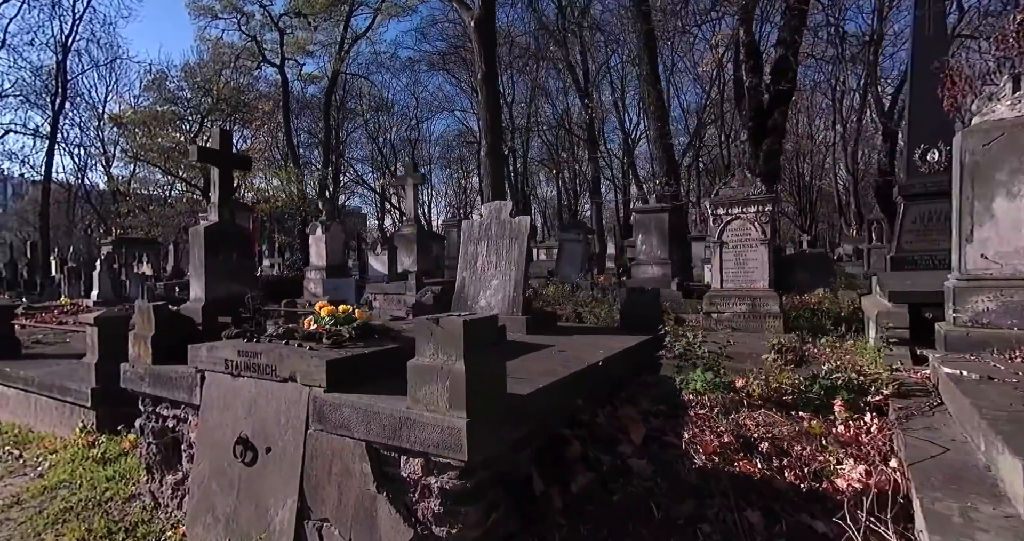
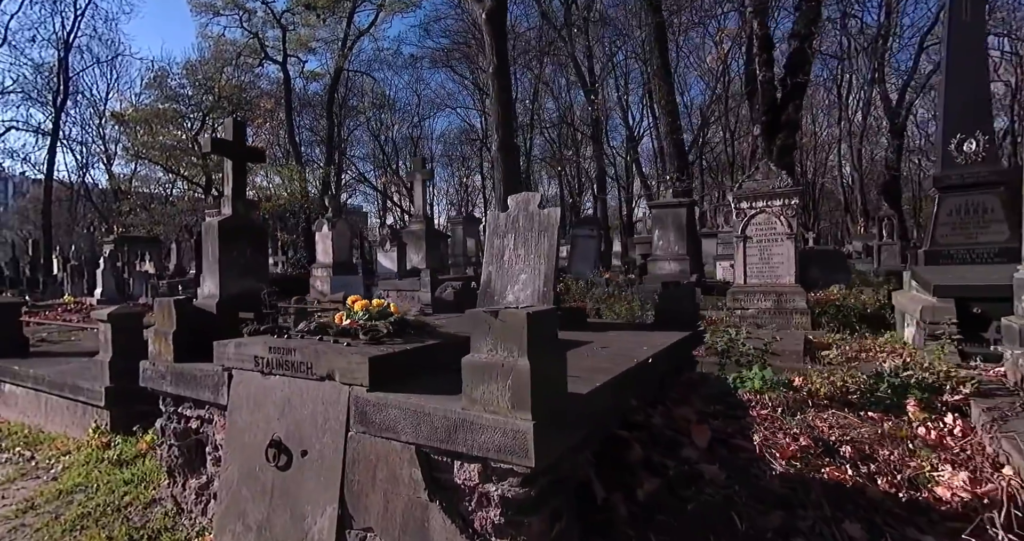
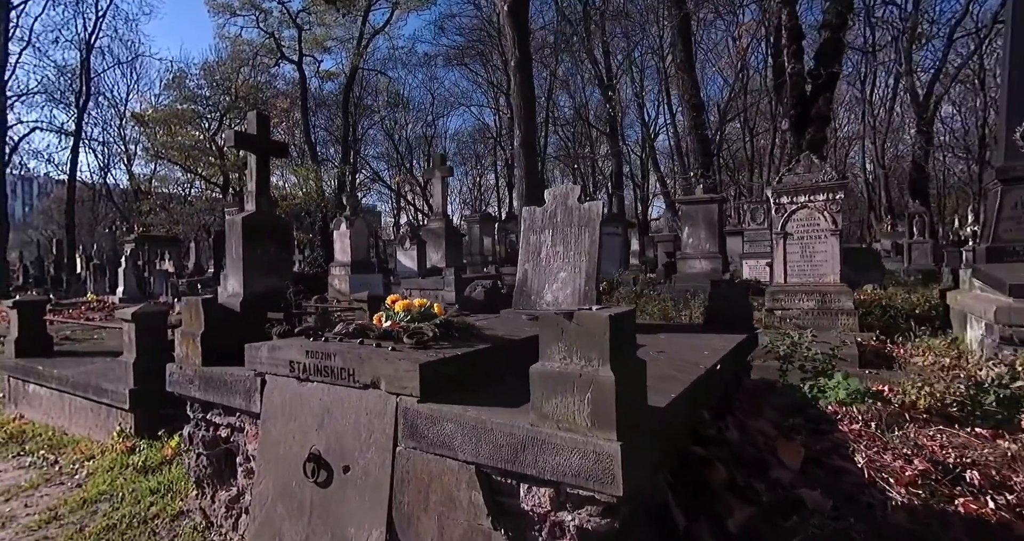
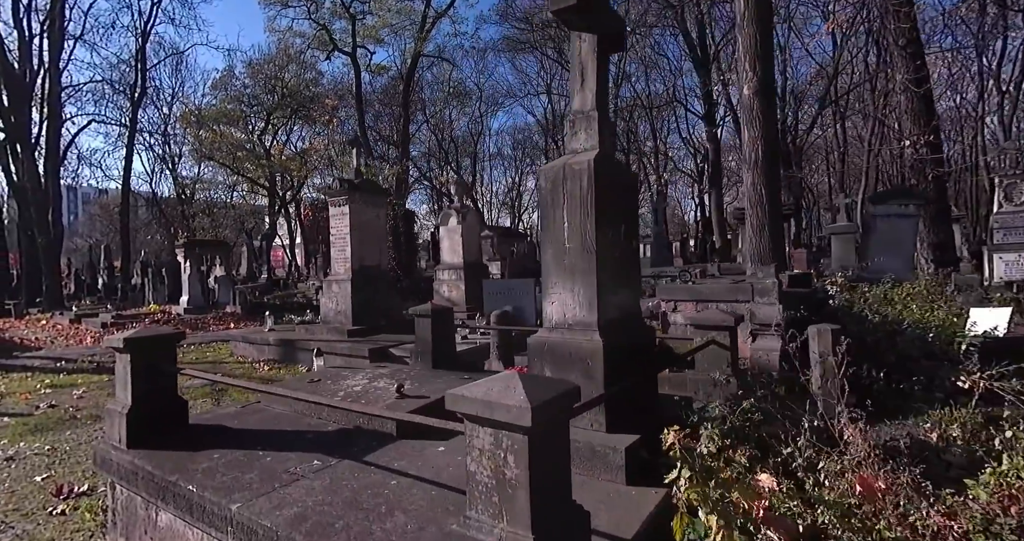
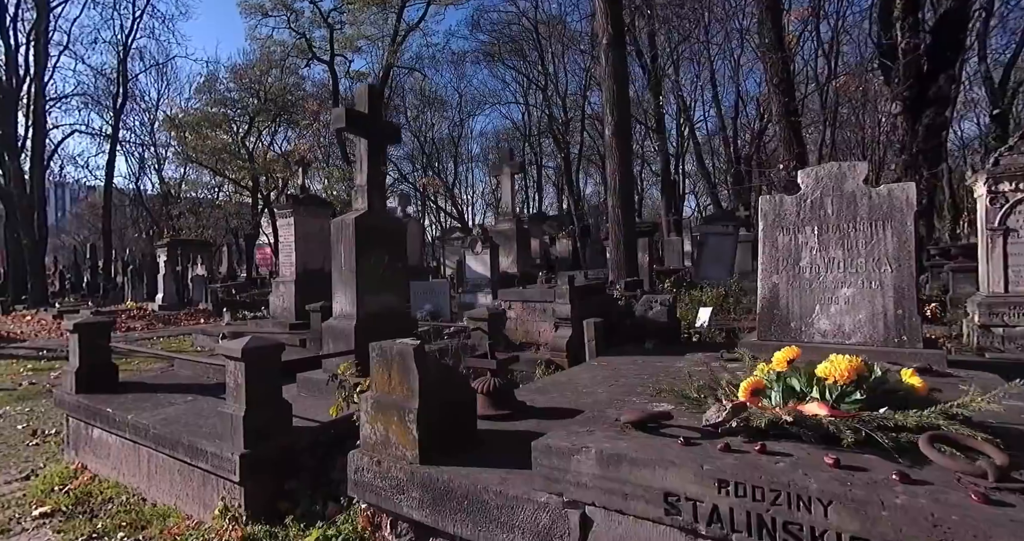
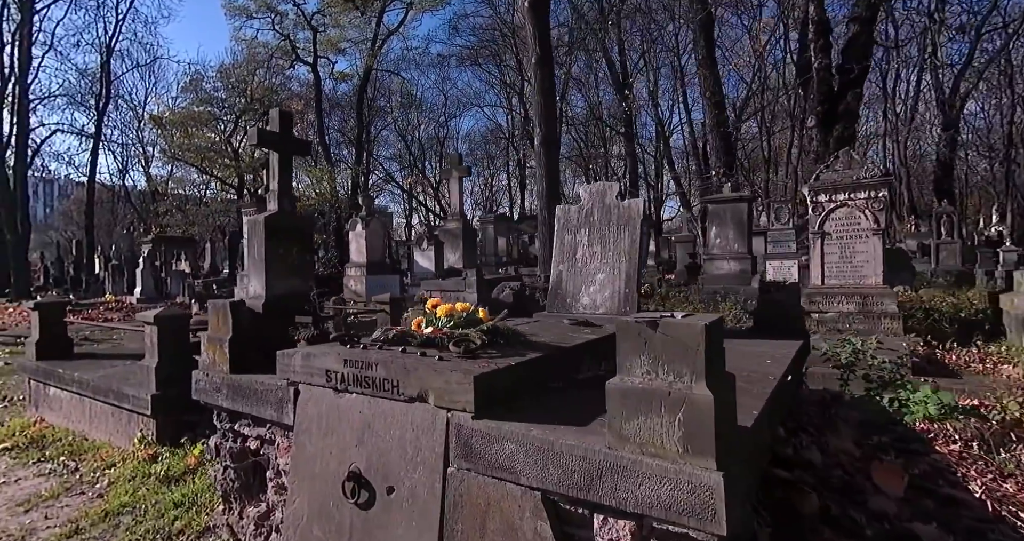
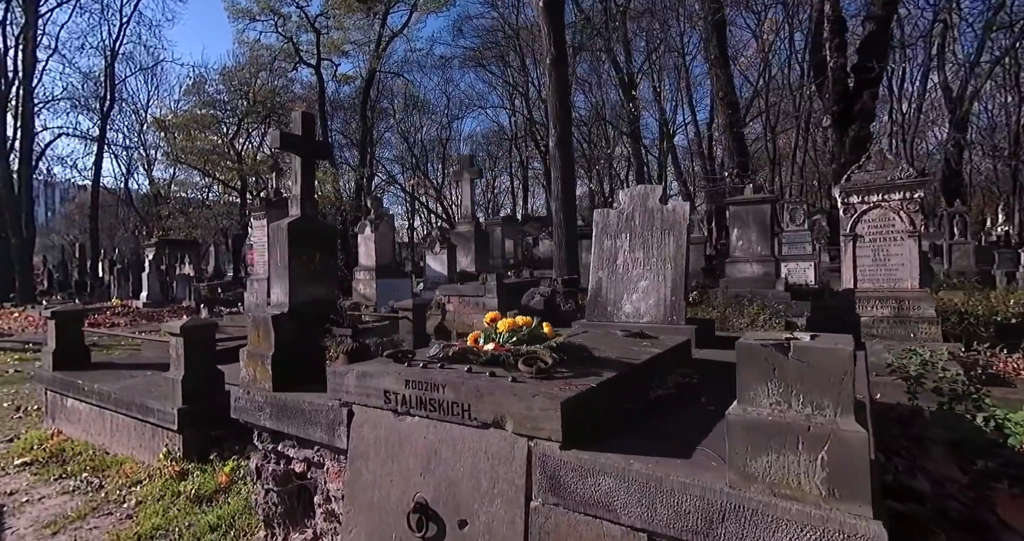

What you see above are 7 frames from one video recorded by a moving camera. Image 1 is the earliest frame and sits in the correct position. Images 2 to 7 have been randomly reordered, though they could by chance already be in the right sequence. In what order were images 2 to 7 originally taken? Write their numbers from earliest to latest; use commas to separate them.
2, 3, 6, 7, 5, 4
